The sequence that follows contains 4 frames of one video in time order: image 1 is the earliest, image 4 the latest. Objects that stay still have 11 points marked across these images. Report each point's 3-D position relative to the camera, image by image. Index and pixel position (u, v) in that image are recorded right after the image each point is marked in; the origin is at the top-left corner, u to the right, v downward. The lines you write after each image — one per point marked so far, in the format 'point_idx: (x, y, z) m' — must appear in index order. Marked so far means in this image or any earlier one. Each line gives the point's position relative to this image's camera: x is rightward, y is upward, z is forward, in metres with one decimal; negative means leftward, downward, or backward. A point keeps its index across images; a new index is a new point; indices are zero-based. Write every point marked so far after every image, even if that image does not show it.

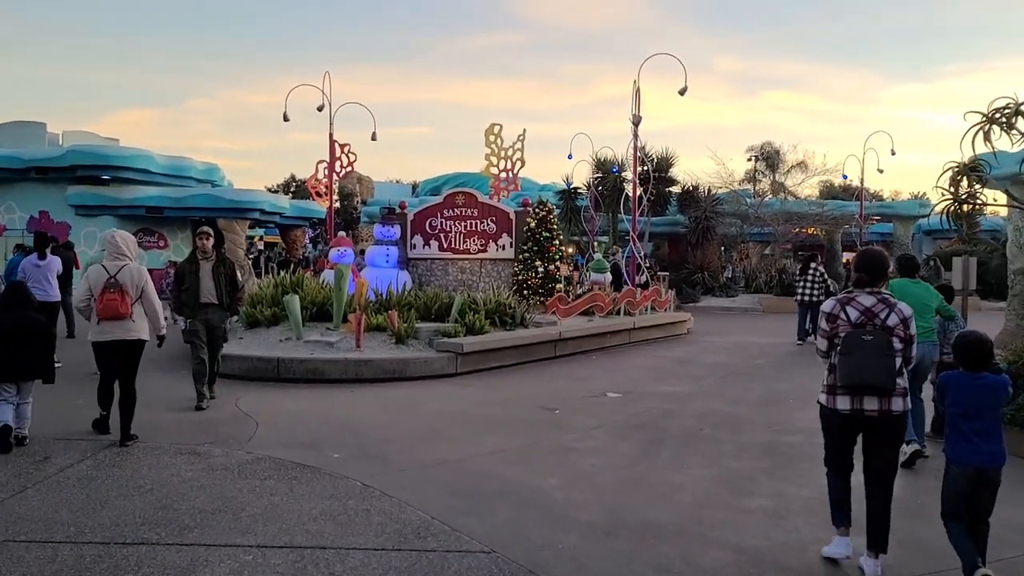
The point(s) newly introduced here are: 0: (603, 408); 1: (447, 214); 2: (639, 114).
0: (+0.9, -1.2, +8.1) m
1: (-1.3, +1.4, +16.2) m
2: (+2.5, +3.4, +16.6) m
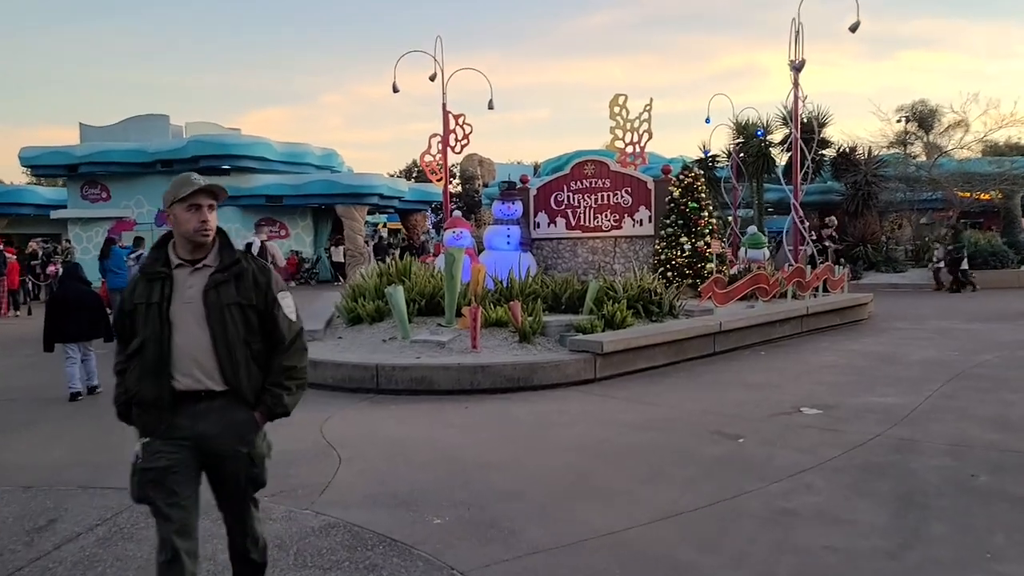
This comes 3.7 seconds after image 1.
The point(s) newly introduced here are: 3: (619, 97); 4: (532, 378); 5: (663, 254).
0: (+2.0, -1.0, +5.9) m
1: (+1.0, +1.7, +14.1) m
2: (+4.8, +3.8, +14.0) m
3: (+2.5, +4.4, +19.6) m
4: (+0.2, -0.8, +7.8) m
5: (+2.4, +0.5, +13.2) m
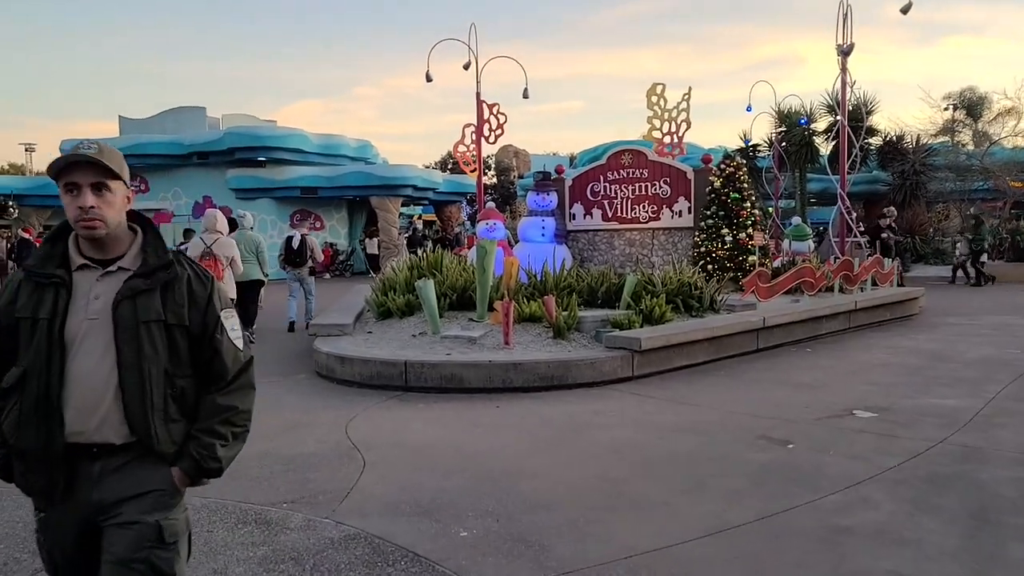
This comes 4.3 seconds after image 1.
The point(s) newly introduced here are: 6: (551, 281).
0: (+2.3, -1.0, +5.5) m
1: (+1.6, +1.8, +13.7) m
2: (+5.4, +3.9, +13.4) m
3: (+3.3, +4.6, +19.2) m
4: (+0.5, -0.8, +7.5) m
5: (+2.9, +0.6, +12.8) m
6: (+0.5, +0.1, +9.7) m
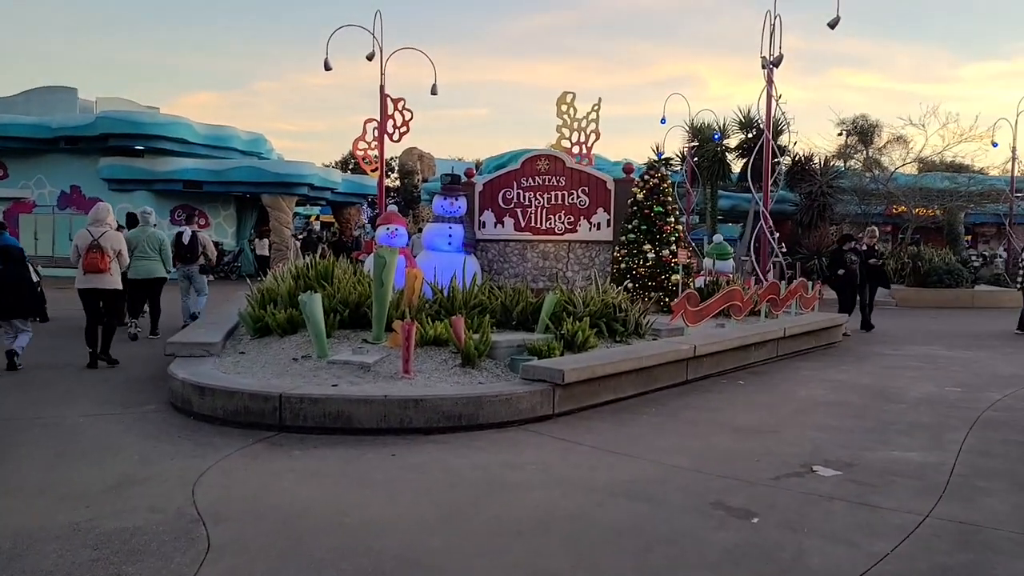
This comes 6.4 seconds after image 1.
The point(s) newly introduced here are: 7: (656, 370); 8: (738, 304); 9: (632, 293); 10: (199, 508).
0: (+1.7, -1.2, +4.5) m
1: (+0.2, +1.6, +12.6) m
2: (+4.0, +3.5, +12.8) m
3: (+1.3, +4.2, +18.2) m
4: (-0.3, -0.9, +6.2) m
5: (+1.6, +0.4, +11.8) m
6: (-0.5, -0.1, +8.5) m
7: (+1.4, -0.8, +7.9) m
8: (+2.8, -0.2, +10.4) m
9: (+1.7, -0.1, +11.7) m
10: (-1.7, -1.2, +4.4) m
